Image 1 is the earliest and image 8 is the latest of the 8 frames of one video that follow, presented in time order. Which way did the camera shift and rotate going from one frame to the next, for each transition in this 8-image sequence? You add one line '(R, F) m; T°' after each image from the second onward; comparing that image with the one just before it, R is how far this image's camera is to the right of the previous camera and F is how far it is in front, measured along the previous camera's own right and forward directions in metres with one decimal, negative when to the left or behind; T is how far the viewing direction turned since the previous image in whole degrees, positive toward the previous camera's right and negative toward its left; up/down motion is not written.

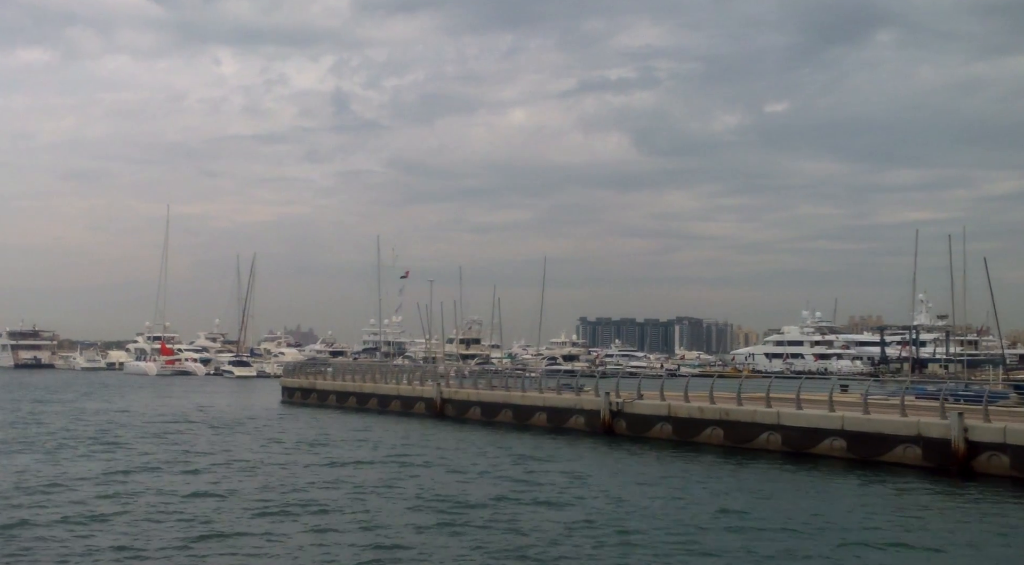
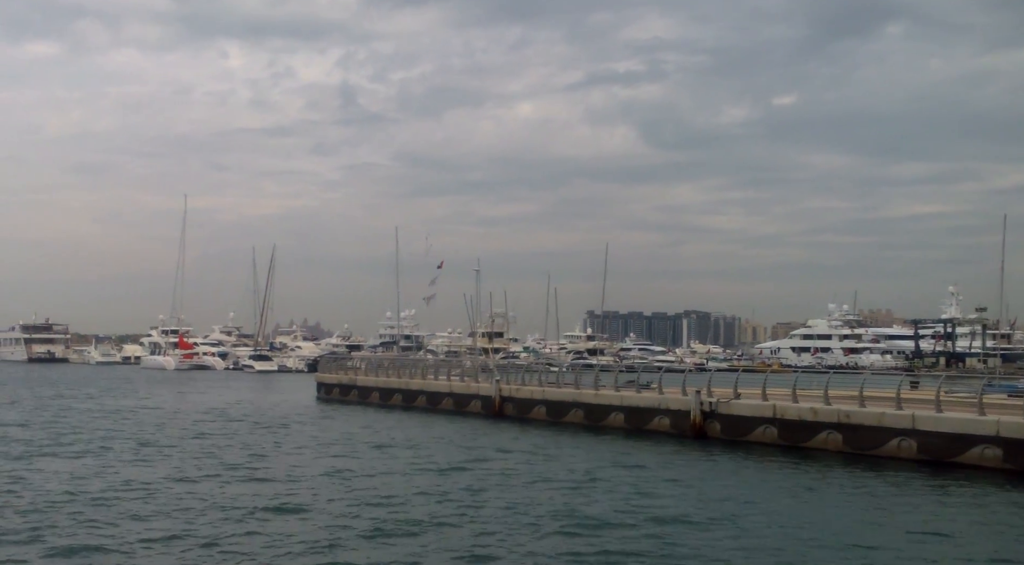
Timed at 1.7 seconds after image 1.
(-2.5, +4.1) m; 0°
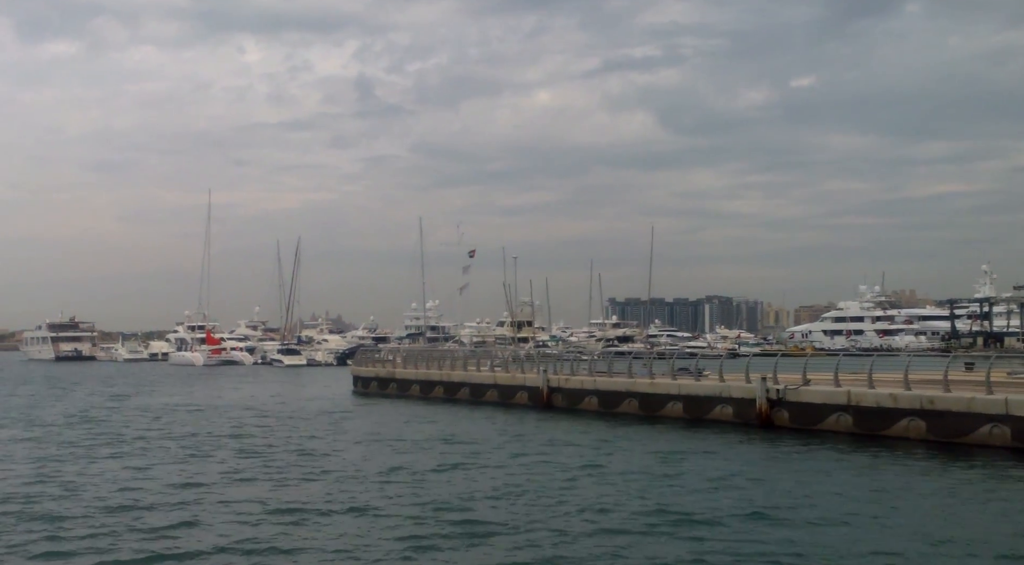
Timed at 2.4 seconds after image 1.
(-1.1, +1.9) m; -1°
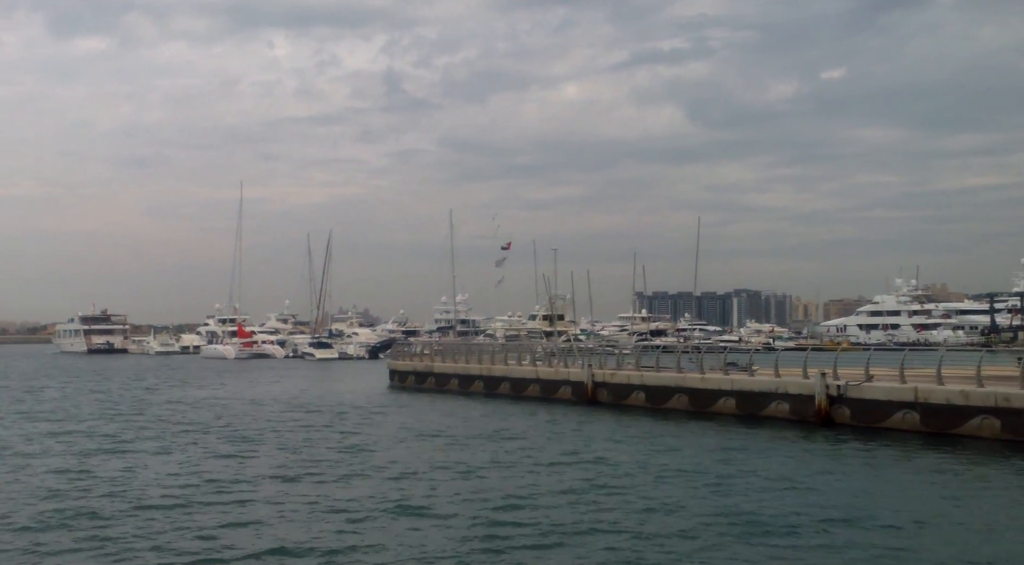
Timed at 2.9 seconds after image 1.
(-0.7, +1.4) m; -1°
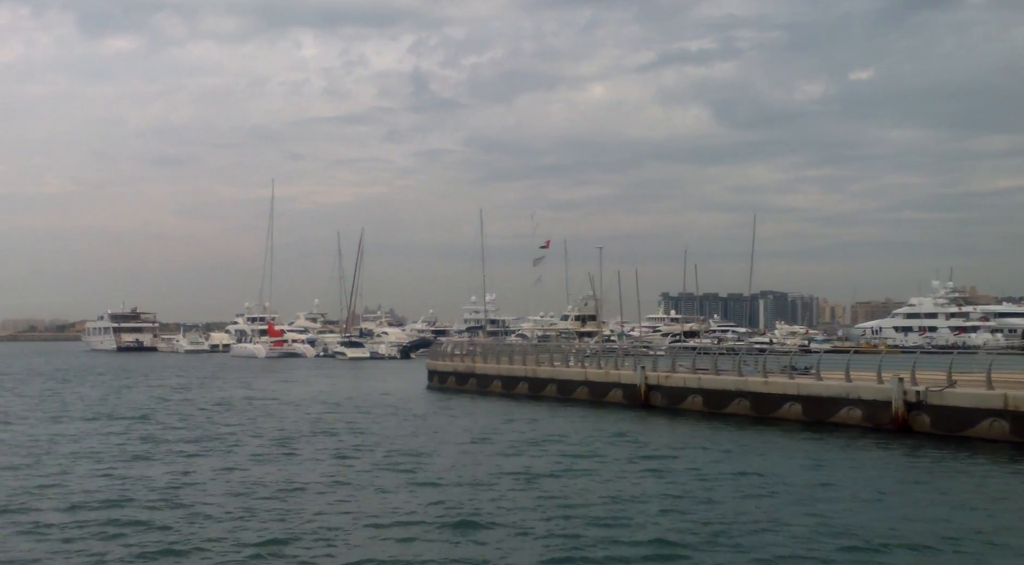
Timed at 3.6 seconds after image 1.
(-1.0, +2.0) m; -1°
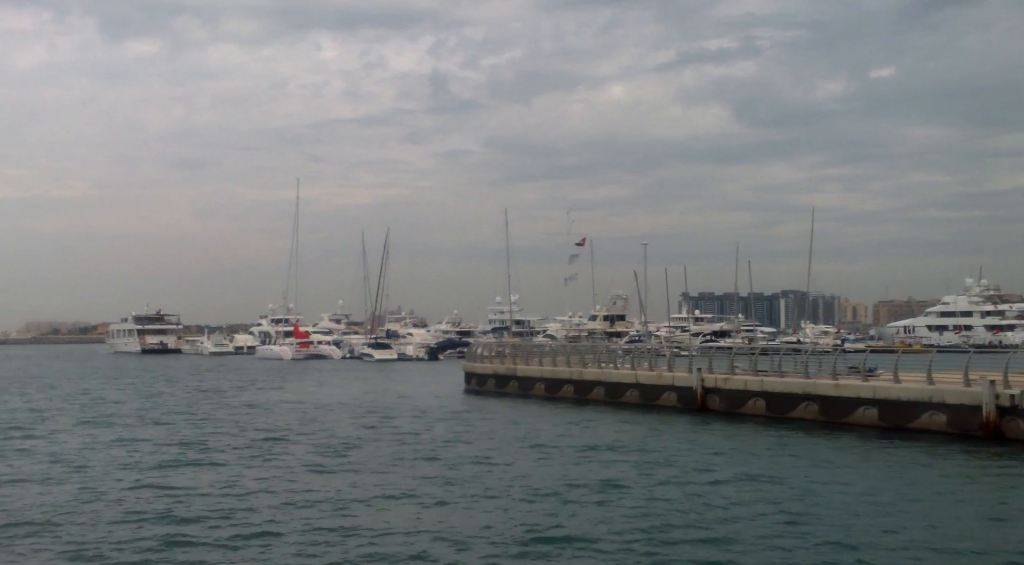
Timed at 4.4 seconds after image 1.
(-1.1, +2.5) m; -1°
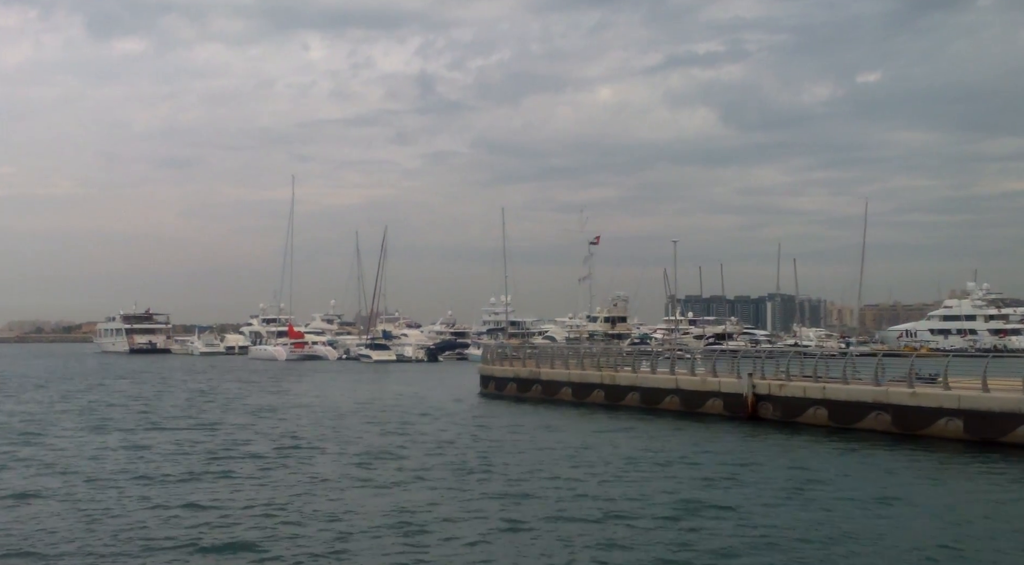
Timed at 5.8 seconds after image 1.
(-1.7, +3.7) m; +1°
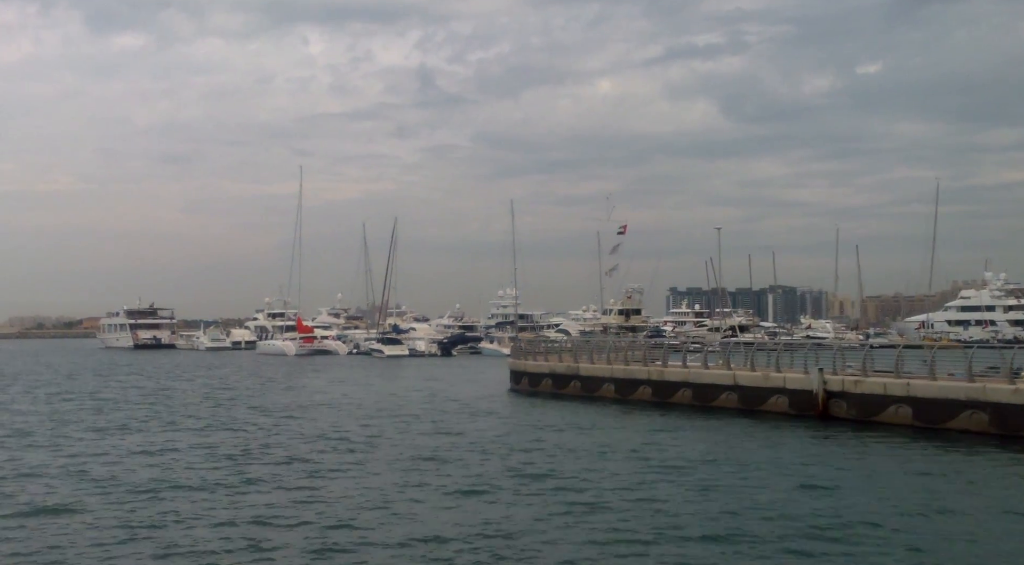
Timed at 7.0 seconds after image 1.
(-1.6, +3.5) m; 0°
